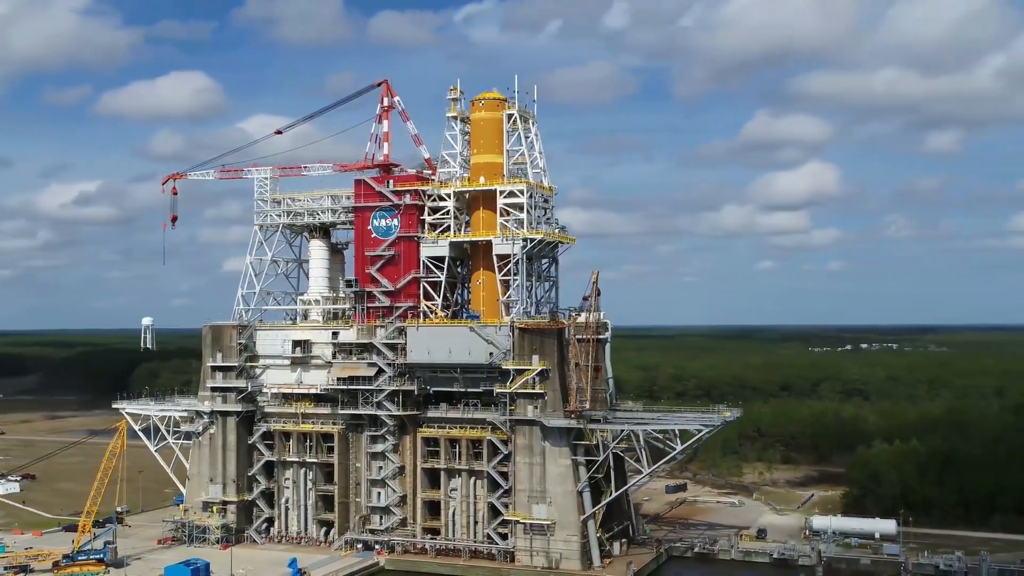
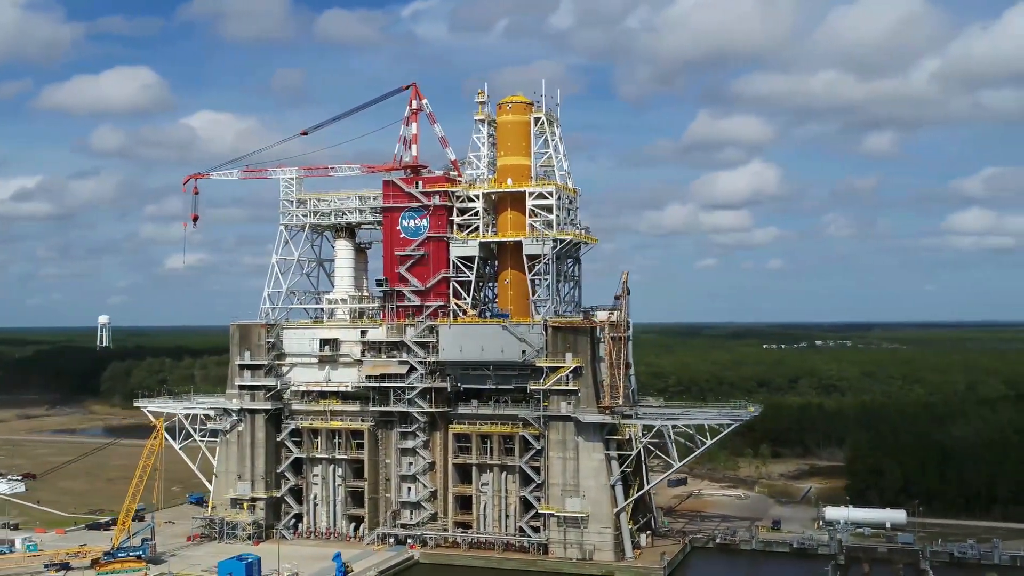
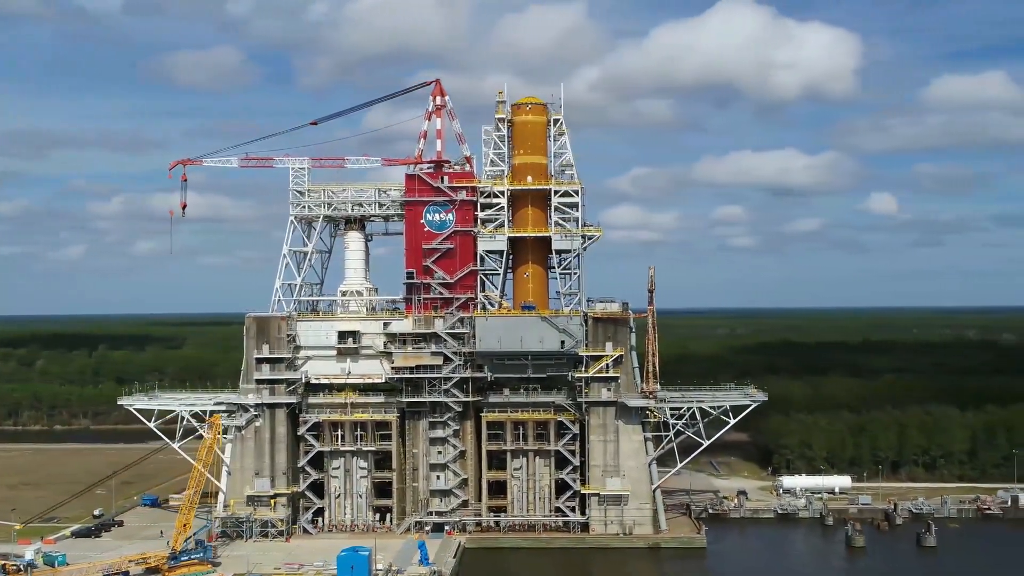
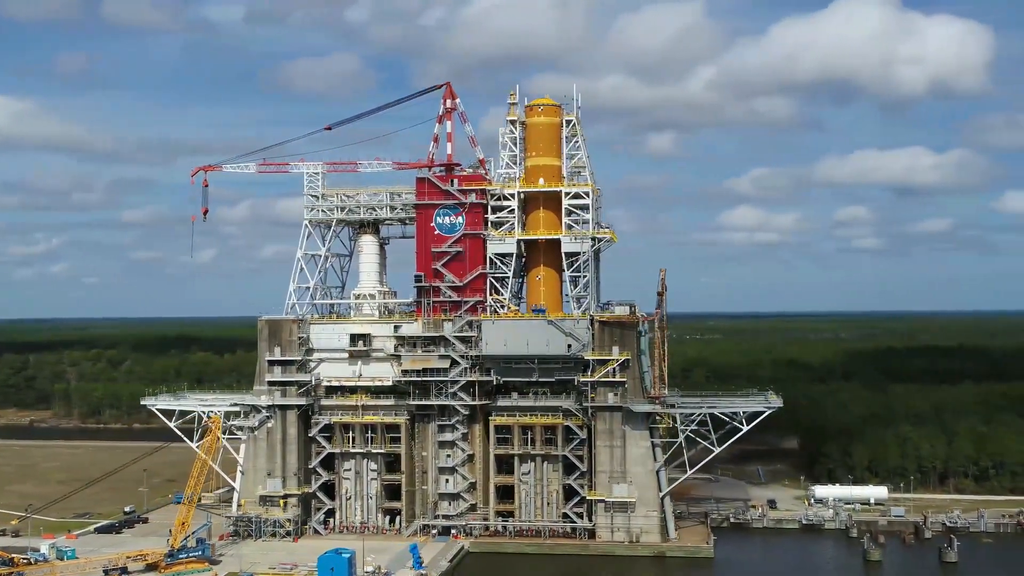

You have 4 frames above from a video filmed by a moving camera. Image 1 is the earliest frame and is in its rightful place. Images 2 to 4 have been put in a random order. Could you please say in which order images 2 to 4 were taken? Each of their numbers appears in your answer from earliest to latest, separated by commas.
2, 4, 3
